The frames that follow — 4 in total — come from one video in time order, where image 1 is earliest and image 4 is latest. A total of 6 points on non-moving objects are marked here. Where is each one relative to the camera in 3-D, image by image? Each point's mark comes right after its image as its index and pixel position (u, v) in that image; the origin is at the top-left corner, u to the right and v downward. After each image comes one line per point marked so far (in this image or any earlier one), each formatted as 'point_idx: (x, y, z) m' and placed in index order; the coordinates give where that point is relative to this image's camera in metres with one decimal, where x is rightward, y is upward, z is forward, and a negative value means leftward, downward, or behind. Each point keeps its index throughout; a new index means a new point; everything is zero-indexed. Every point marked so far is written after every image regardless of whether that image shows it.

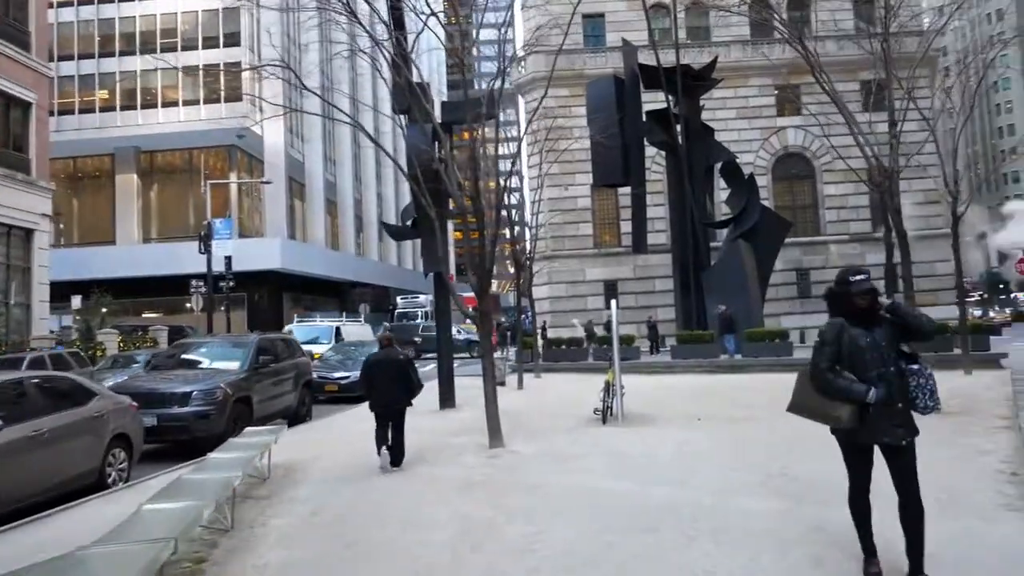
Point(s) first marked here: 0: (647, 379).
0: (+2.7, -1.8, +17.8) m
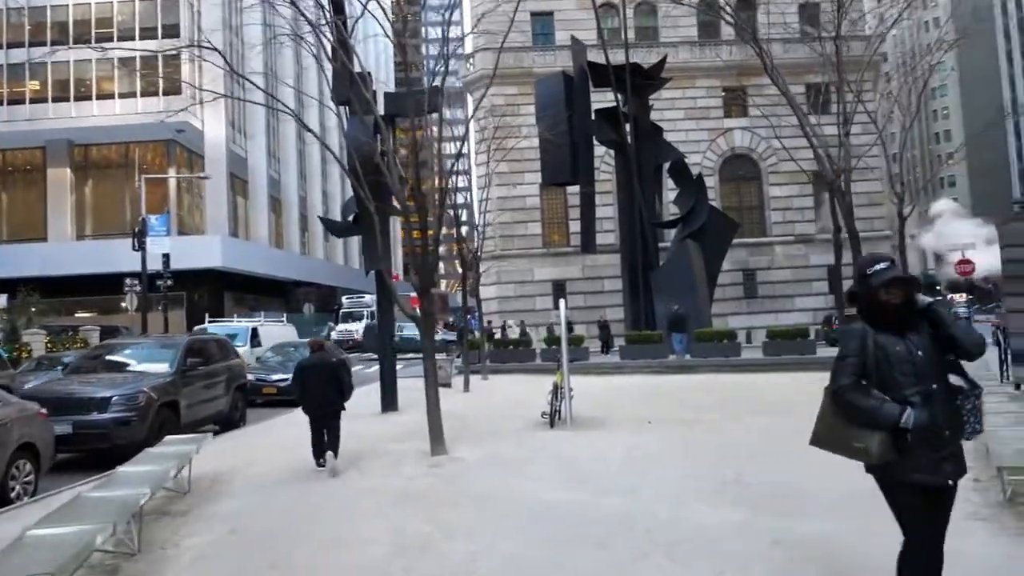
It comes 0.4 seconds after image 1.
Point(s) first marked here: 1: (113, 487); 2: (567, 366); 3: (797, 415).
0: (+1.7, -1.8, +17.5) m
1: (-2.3, -1.2, +5.1) m
2: (+0.6, -0.9, +9.6) m
3: (+3.3, -1.5, +10.1) m
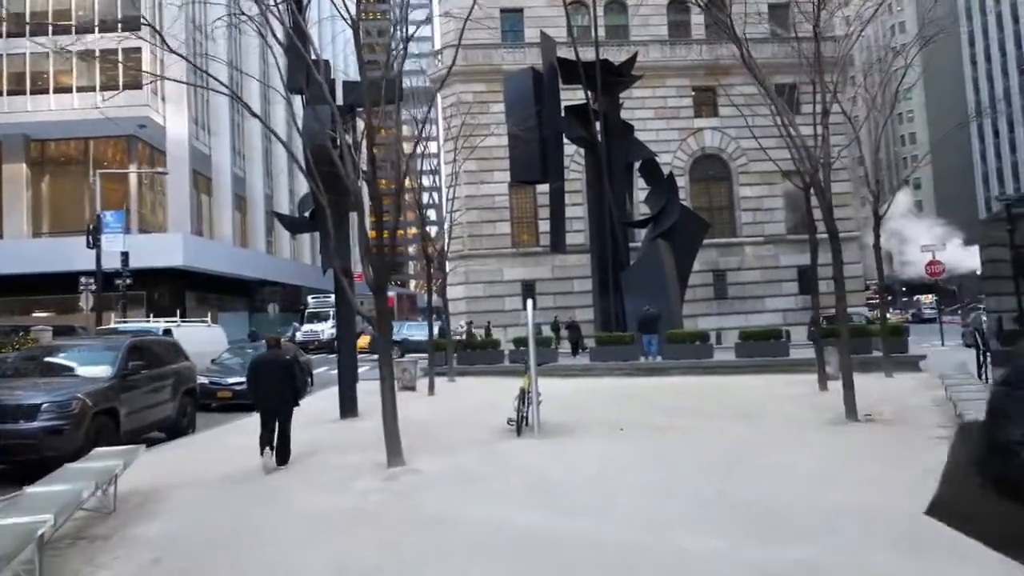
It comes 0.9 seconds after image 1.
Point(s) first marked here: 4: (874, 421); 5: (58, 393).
0: (+1.0, -1.8, +17.0) m
1: (-2.5, -1.1, +4.5) m
2: (+0.2, -0.9, +9.1) m
3: (+2.9, -1.5, +9.7) m
4: (+3.9, -1.4, +9.3) m
5: (-4.3, -1.0, +8.2) m
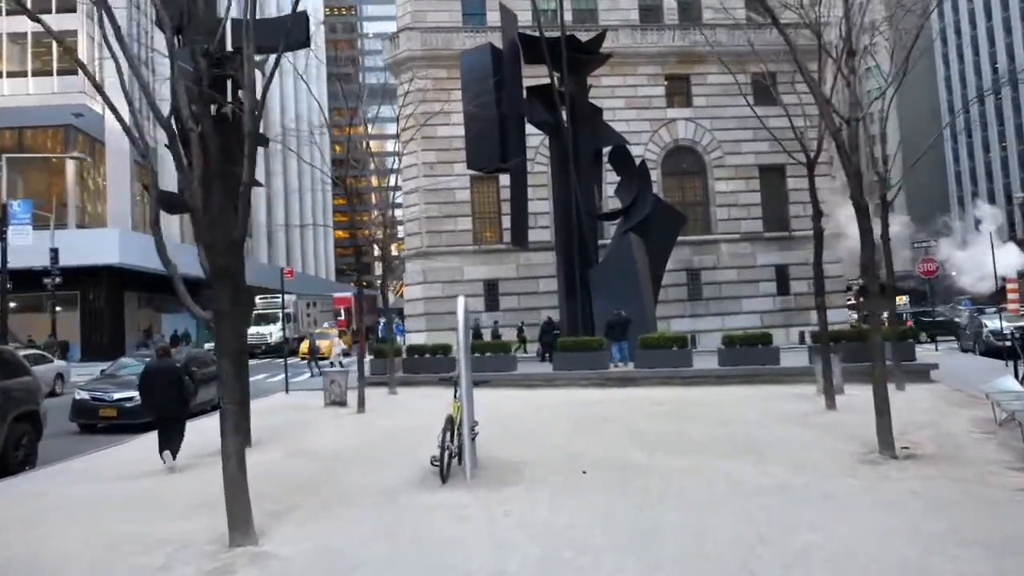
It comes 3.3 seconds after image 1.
0: (+0.2, -1.8, +14.7) m
1: (-2.9, -1.1, +2.0) m
2: (-0.3, -0.8, +6.8) m
3: (+2.3, -1.4, +7.4) m
4: (+3.3, -1.4, +7.0) m
5: (-4.8, -0.9, +5.7) m
